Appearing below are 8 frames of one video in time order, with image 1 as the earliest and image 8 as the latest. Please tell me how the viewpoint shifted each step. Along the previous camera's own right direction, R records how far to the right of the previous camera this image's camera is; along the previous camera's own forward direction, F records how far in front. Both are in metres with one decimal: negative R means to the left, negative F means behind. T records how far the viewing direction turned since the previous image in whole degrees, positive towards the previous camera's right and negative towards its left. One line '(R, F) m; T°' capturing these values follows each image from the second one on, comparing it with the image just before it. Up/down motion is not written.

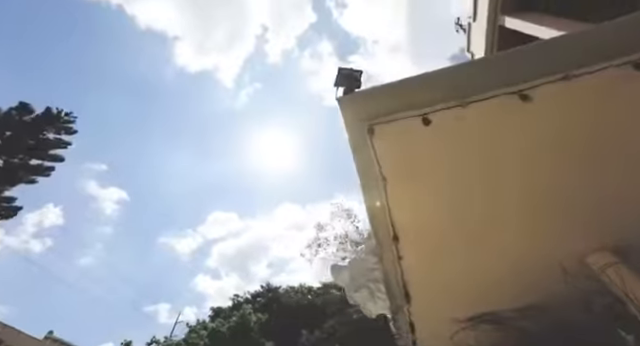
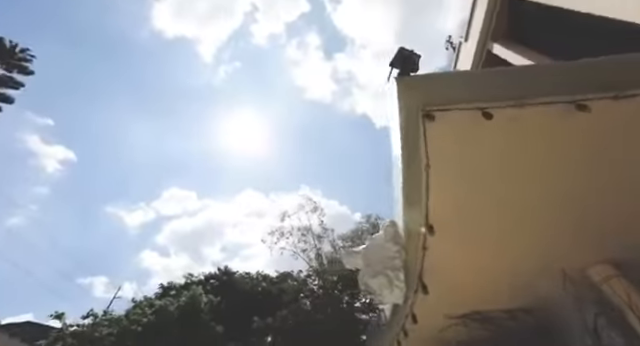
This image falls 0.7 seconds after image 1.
(-0.3, +0.1) m; +7°
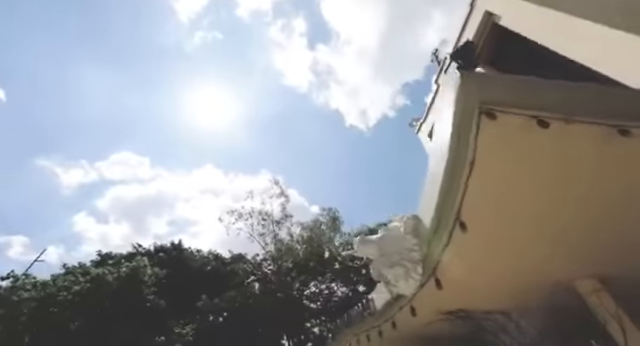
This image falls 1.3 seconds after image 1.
(-0.3, +0.1) m; +8°
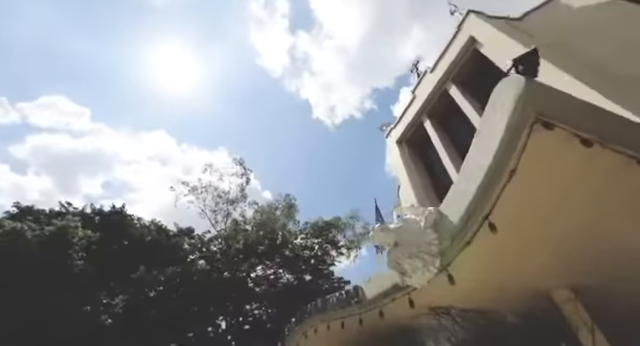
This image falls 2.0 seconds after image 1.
(-0.4, +0.1) m; +9°
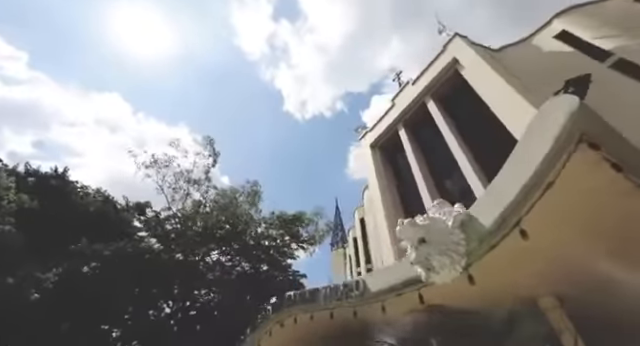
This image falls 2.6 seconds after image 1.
(-0.4, +0.1) m; +8°
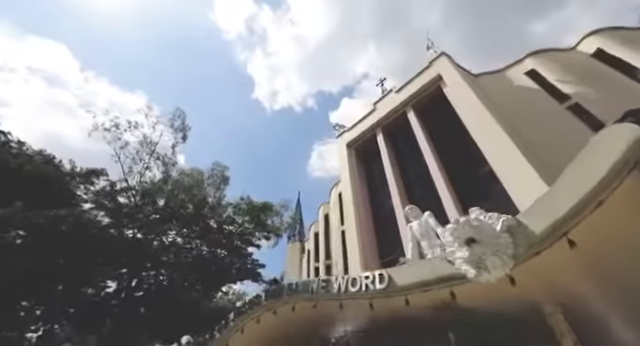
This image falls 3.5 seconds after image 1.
(-0.6, +0.1) m; +8°
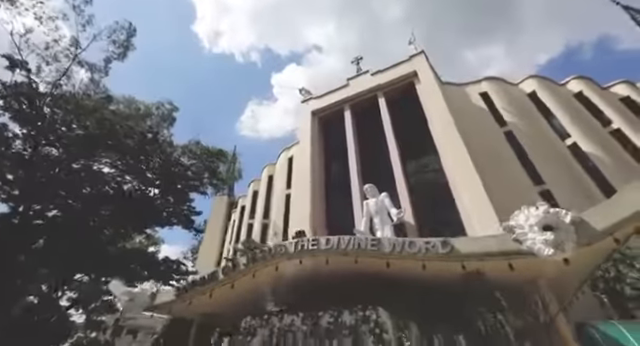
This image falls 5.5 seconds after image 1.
(-1.4, +0.1) m; +16°
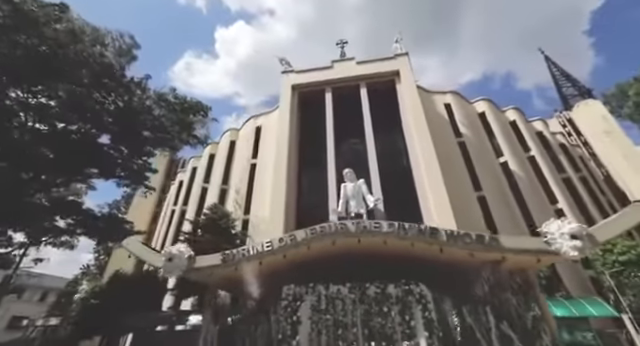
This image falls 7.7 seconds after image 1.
(-1.8, -0.1) m; +15°
